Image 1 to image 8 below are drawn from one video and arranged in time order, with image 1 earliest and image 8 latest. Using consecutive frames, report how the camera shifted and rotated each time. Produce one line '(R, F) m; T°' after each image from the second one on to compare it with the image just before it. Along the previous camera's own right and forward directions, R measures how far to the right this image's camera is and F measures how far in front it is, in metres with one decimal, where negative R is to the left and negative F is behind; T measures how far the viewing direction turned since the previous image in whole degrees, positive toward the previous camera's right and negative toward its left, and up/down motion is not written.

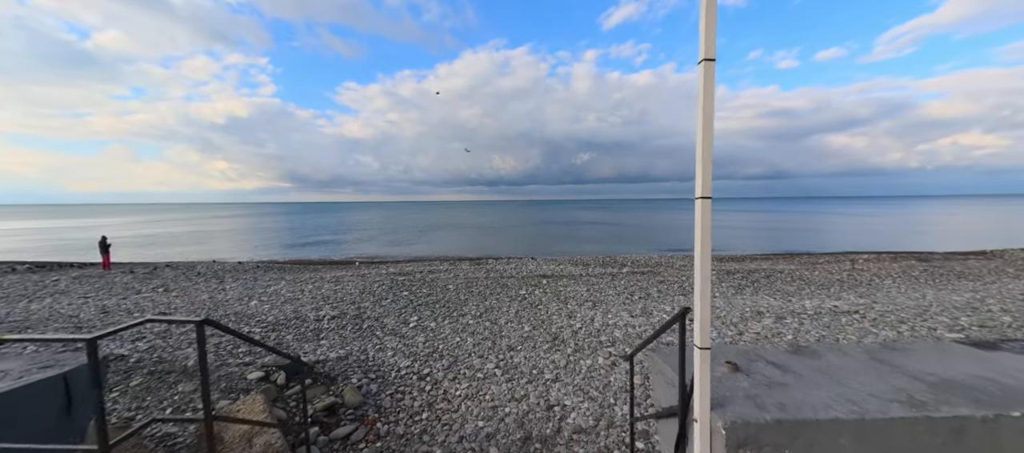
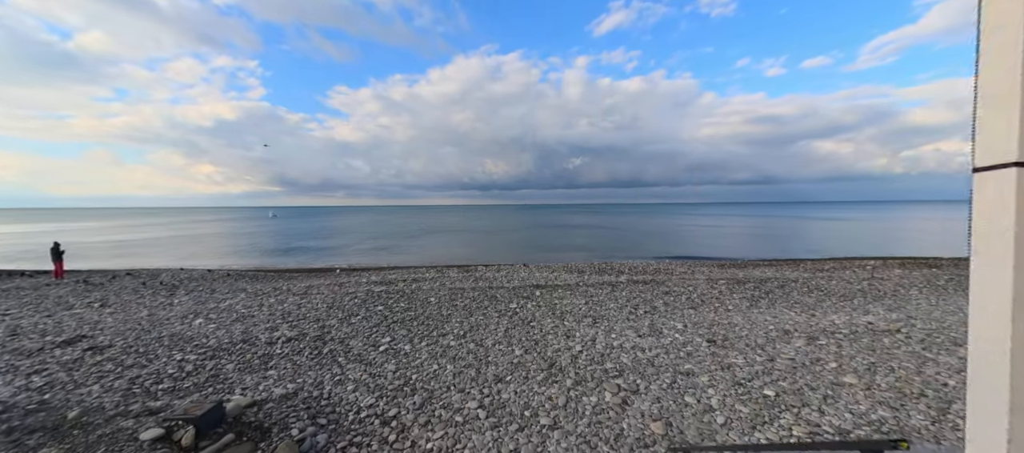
(+0.1, +1.5) m; +1°
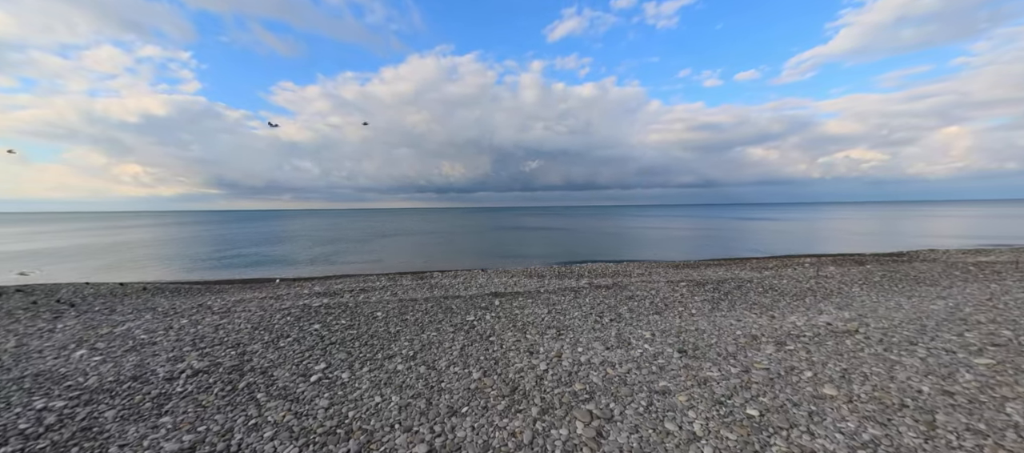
(+0.1, +1.0) m; +7°
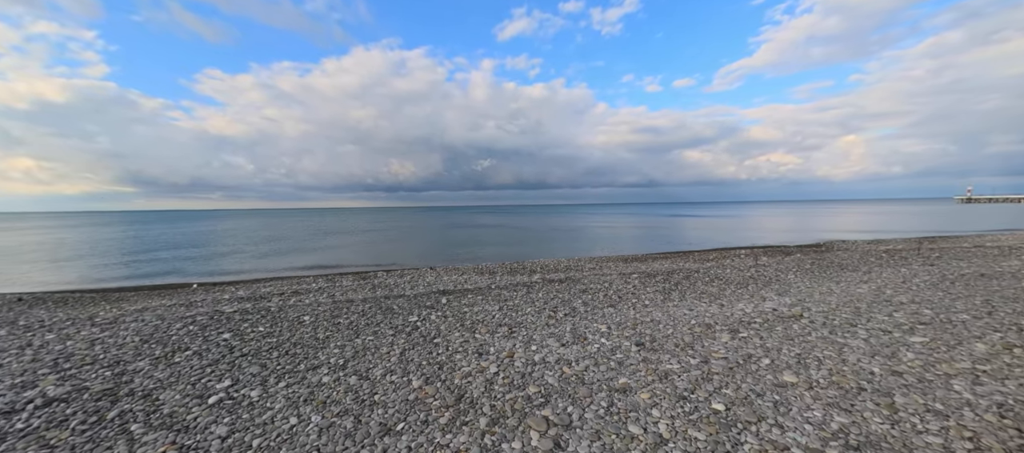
(+0.2, +0.9) m; +8°
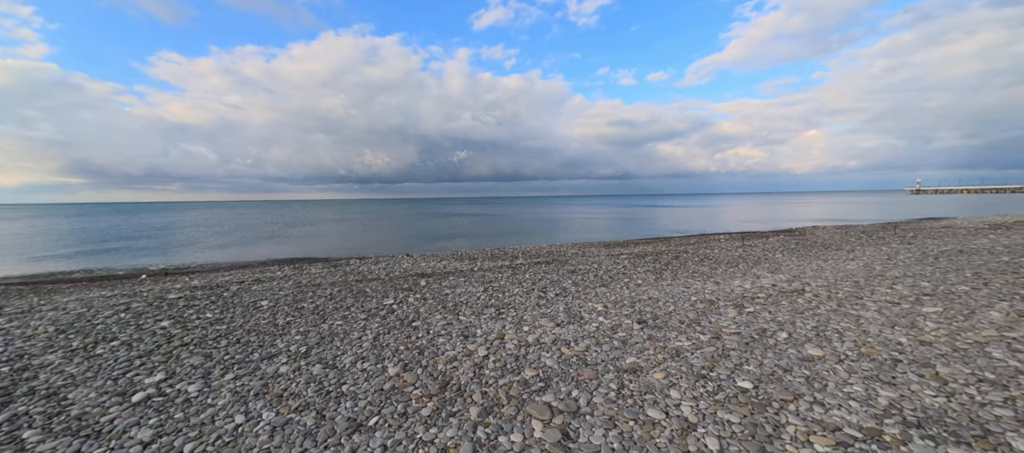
(-0.3, +0.9) m; +4°
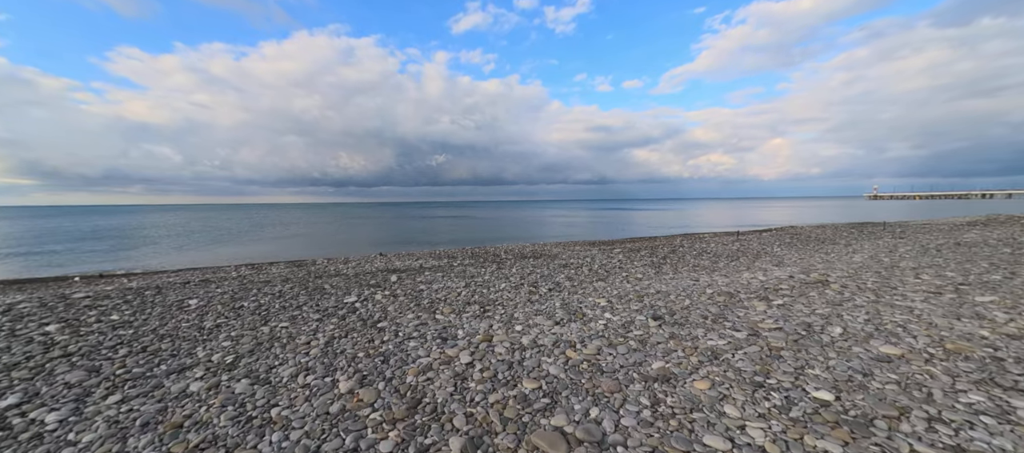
(-0.2, +1.3) m; +4°
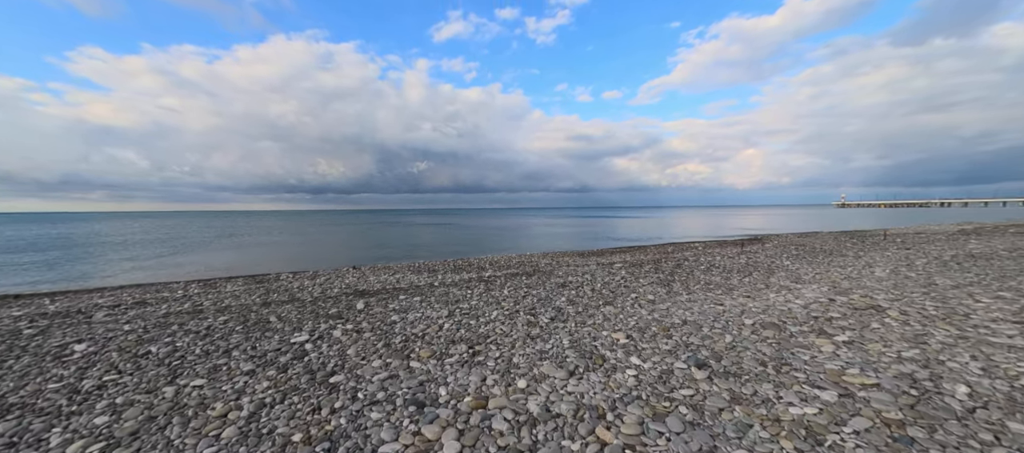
(-0.2, +1.5) m; +3°
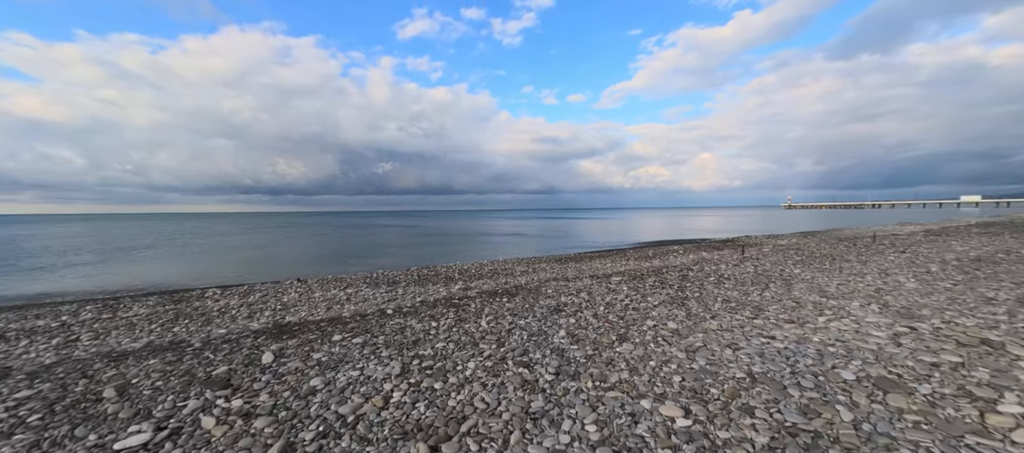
(-0.2, +2.2) m; +6°
